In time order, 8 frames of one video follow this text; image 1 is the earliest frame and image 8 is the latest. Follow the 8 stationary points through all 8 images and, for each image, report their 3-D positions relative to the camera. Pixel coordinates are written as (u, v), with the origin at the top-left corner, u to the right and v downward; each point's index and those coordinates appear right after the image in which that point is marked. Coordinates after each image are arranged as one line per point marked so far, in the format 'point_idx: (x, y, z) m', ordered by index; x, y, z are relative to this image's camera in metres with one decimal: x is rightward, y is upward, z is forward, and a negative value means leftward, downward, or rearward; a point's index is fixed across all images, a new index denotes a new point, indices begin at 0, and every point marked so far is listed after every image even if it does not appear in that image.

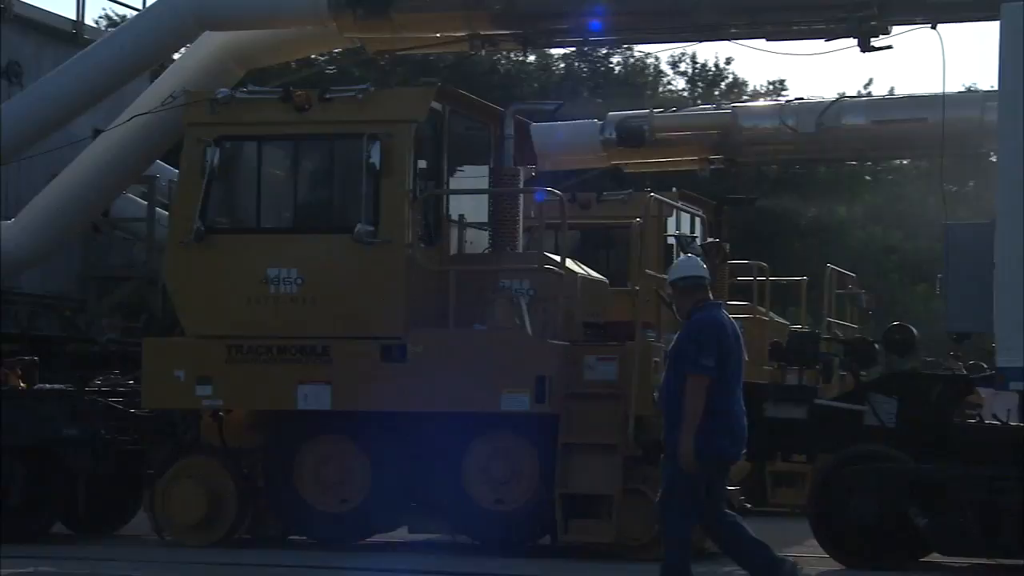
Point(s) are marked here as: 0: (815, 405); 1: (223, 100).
0: (+2.1, -0.8, +10.0) m
1: (-2.1, +1.4, +10.7) m
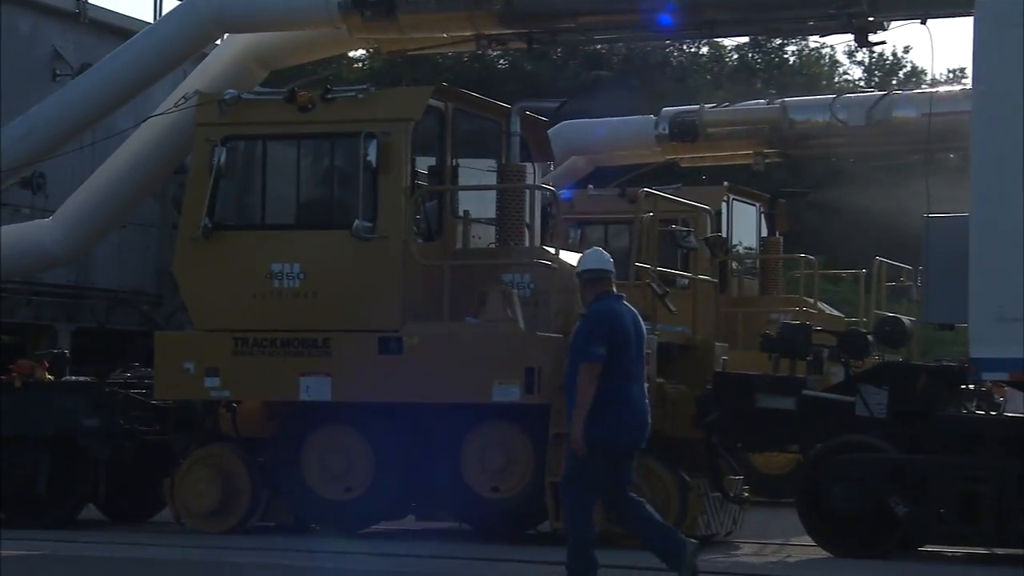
0: (+2.1, -0.8, +10.1) m
1: (-2.2, +1.4, +11.0) m
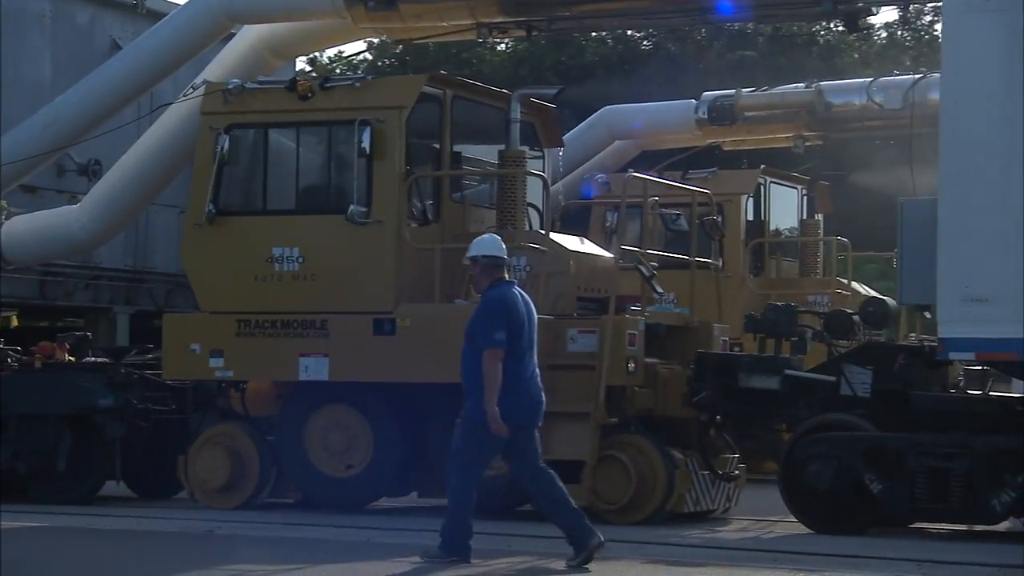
0: (+2.0, -0.6, +10.2) m
1: (-2.2, +1.6, +11.4) m
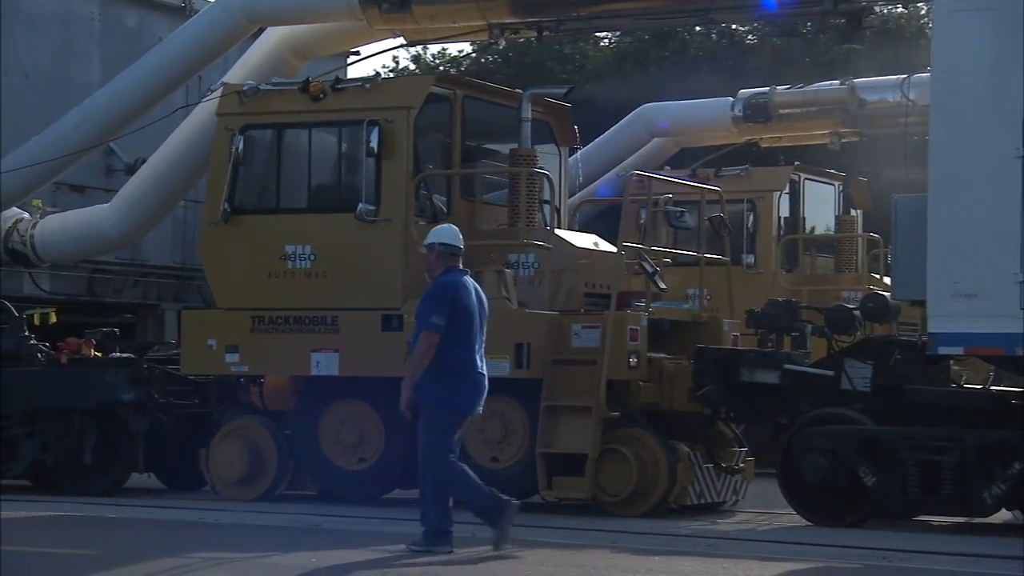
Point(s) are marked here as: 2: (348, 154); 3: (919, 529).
0: (+2.0, -0.6, +10.4) m
1: (-2.1, +1.6, +11.6) m
2: (-1.3, +1.1, +11.3) m
3: (+2.8, -1.6, +9.7) m
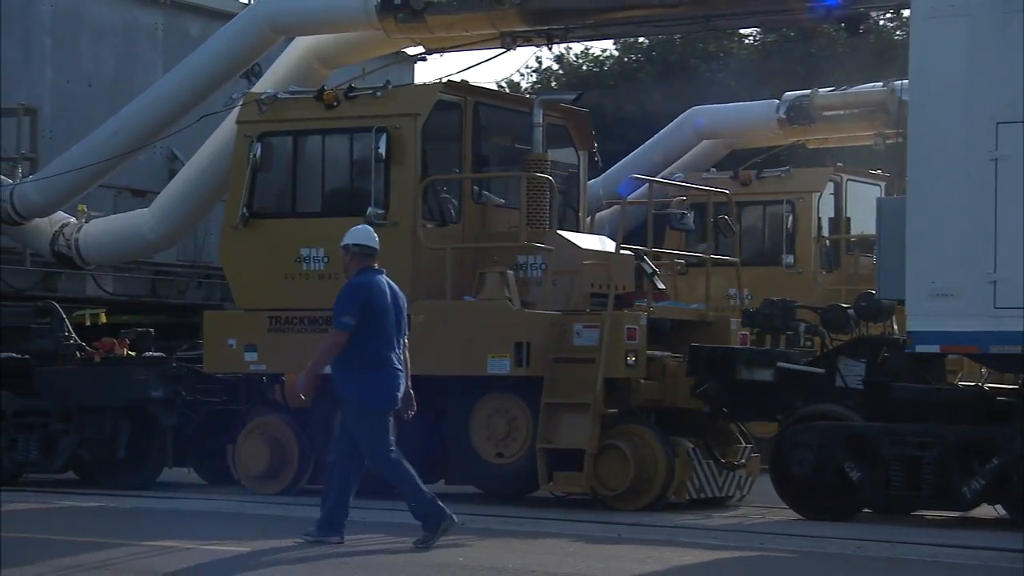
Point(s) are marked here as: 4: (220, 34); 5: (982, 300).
0: (+2.0, -0.6, +10.6) m
1: (-2.1, +1.6, +12.1) m
2: (-1.3, +1.1, +11.7) m
3: (+2.7, -1.6, +9.9) m
4: (-2.8, +2.5, +13.8) m
5: (+2.9, -0.1, +8.9) m
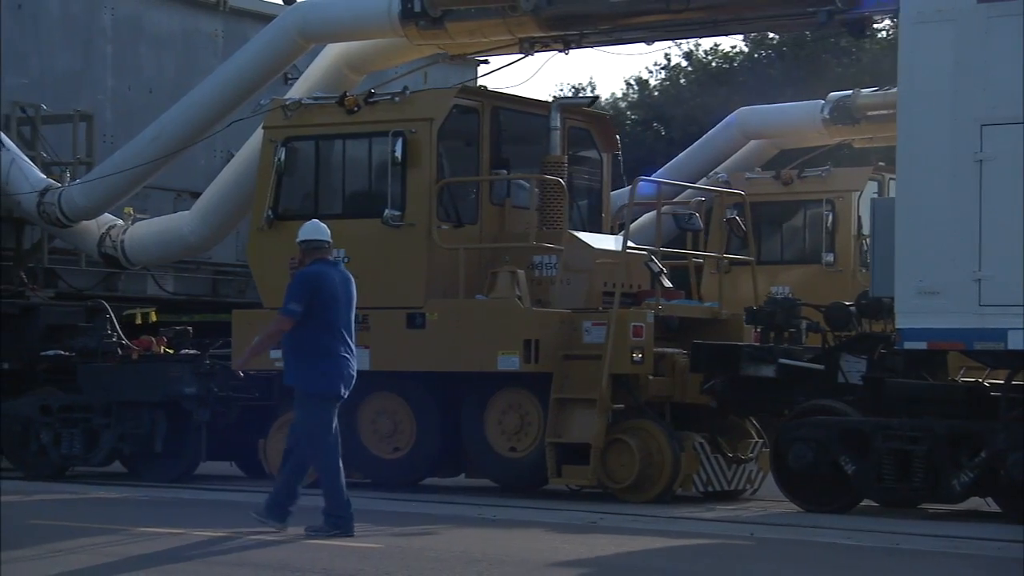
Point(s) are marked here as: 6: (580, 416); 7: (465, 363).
0: (+2.1, -0.6, +10.9) m
1: (-1.9, +1.6, +12.6) m
2: (-1.1, +1.1, +12.1) m
3: (+2.8, -1.6, +10.1) m
4: (-2.6, +2.5, +14.3) m
5: (+2.9, -0.1, +9.1) m
6: (+0.5, -1.0, +11.2) m
7: (-0.4, -0.6, +11.5) m
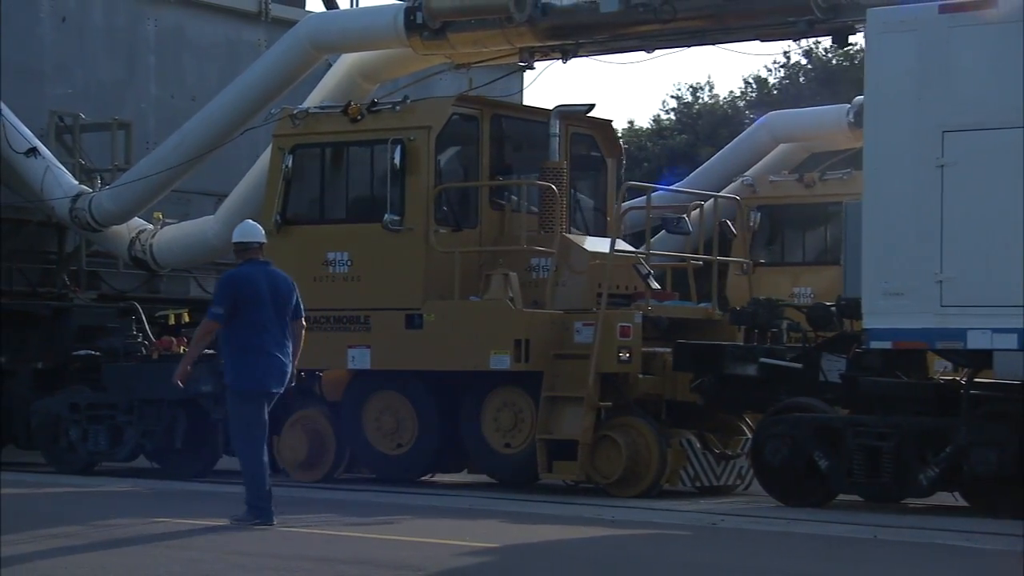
0: (+2.0, -0.6, +11.2) m
1: (-1.9, +1.6, +13.1) m
2: (-1.2, +1.1, +12.6) m
3: (+2.7, -1.6, +10.4) m
4: (-2.6, +2.4, +14.8) m
5: (+2.8, -0.1, +9.4) m
6: (+0.5, -1.0, +11.6) m
7: (-0.4, -0.6, +11.9) m
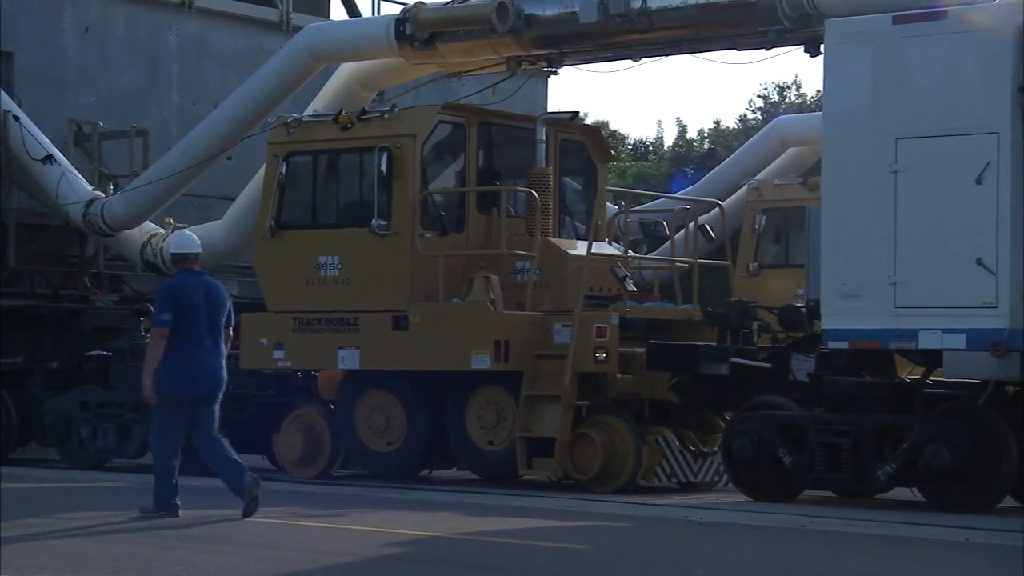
0: (+1.8, -0.6, +11.6) m
1: (-2.1, +1.6, +13.5) m
2: (-1.3, +1.0, +13.1) m
3: (+2.5, -1.6, +10.8) m
4: (-2.6, +2.4, +15.3) m
5: (+2.5, -0.1, +9.7) m
6: (+0.3, -1.0, +12.0) m
7: (-0.6, -0.6, +12.3) m
